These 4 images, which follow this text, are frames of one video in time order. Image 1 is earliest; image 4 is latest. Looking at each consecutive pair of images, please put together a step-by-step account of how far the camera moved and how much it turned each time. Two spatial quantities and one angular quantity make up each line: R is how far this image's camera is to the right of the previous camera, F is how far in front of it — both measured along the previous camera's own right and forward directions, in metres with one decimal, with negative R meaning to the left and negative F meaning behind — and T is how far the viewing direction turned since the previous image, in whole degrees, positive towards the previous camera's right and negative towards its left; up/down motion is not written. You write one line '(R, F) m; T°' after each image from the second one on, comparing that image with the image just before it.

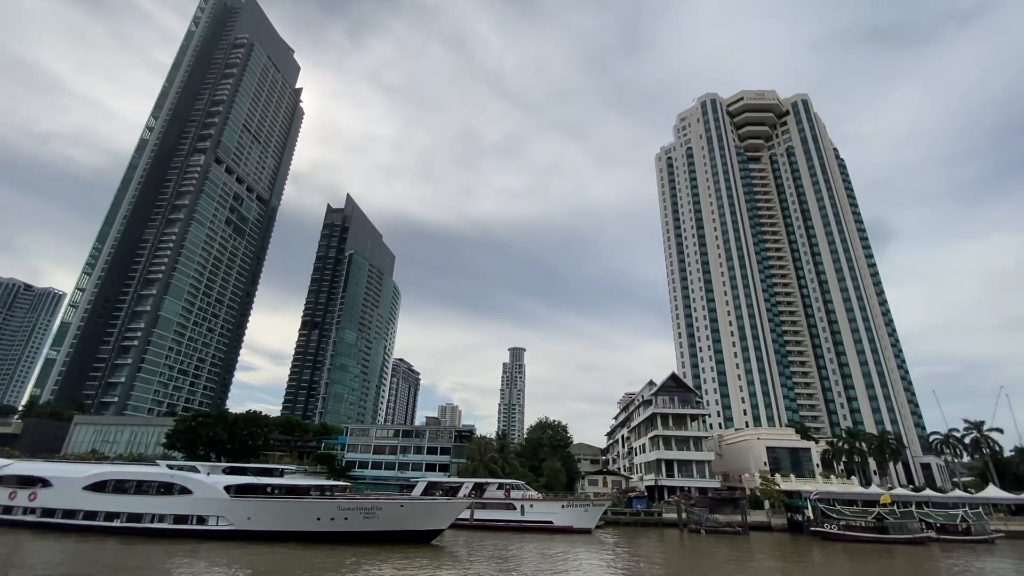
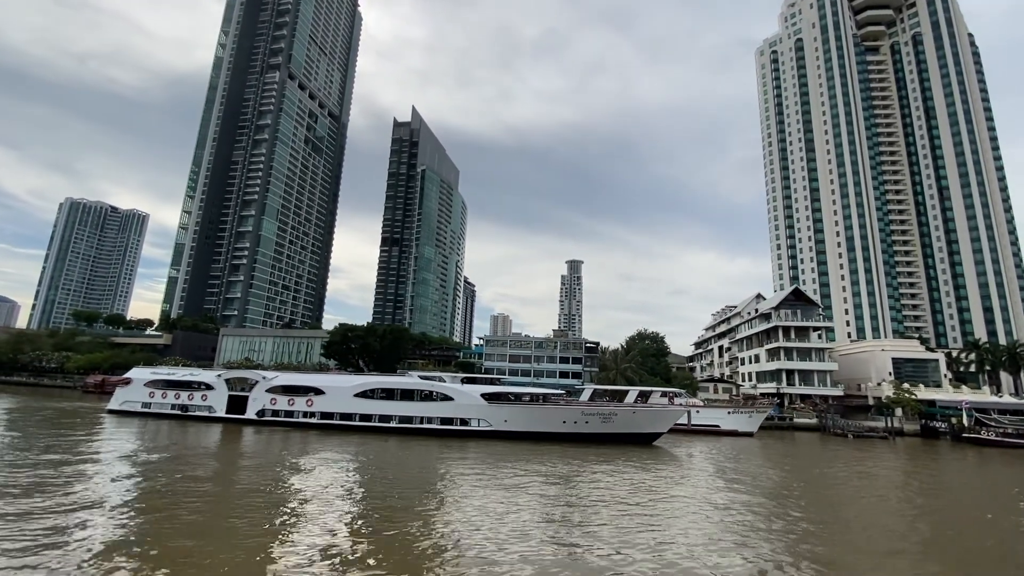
(-11.0, -1.4) m; -5°
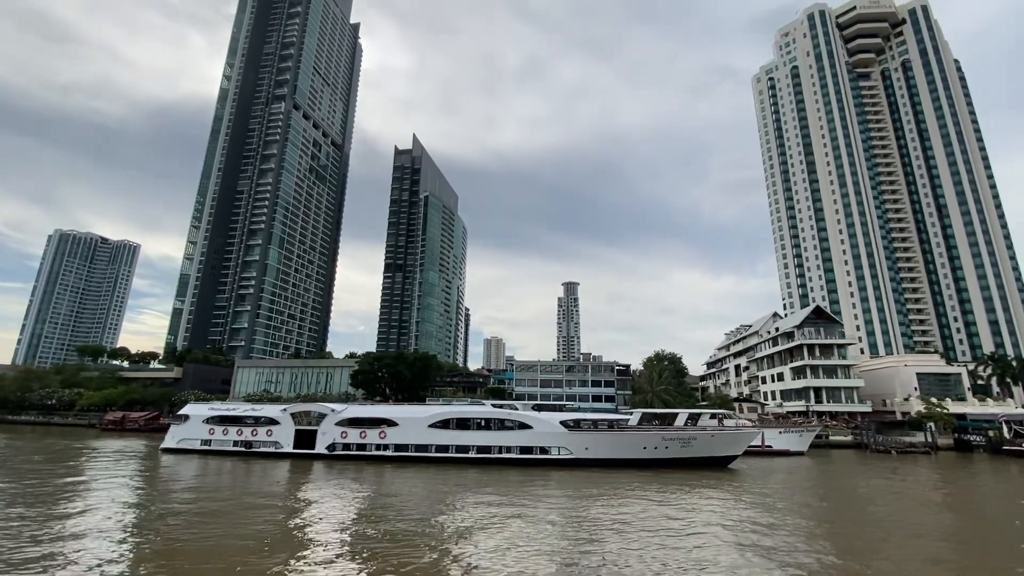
(-5.4, -0.2) m; +1°
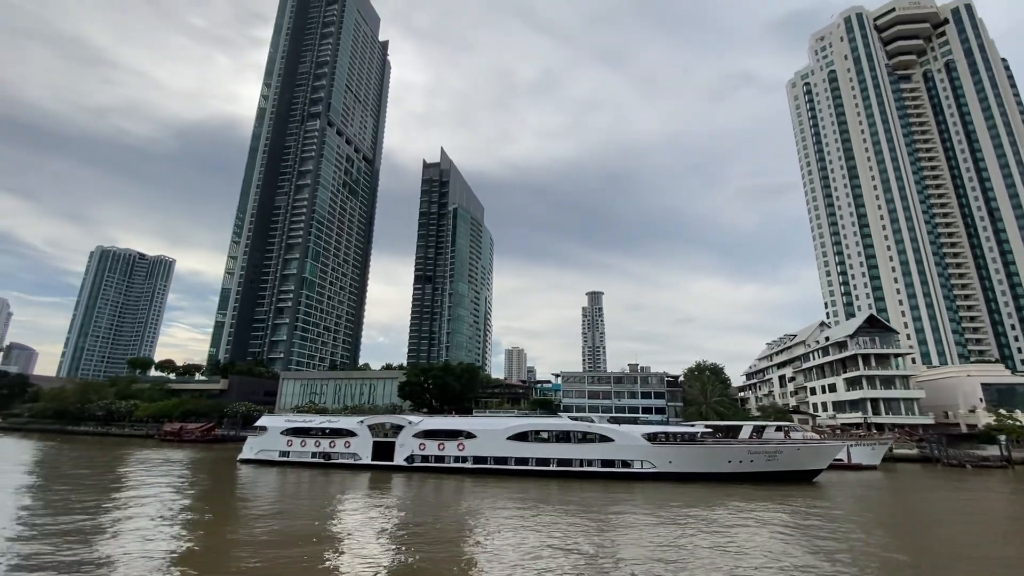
(-3.7, -0.2) m; -2°
